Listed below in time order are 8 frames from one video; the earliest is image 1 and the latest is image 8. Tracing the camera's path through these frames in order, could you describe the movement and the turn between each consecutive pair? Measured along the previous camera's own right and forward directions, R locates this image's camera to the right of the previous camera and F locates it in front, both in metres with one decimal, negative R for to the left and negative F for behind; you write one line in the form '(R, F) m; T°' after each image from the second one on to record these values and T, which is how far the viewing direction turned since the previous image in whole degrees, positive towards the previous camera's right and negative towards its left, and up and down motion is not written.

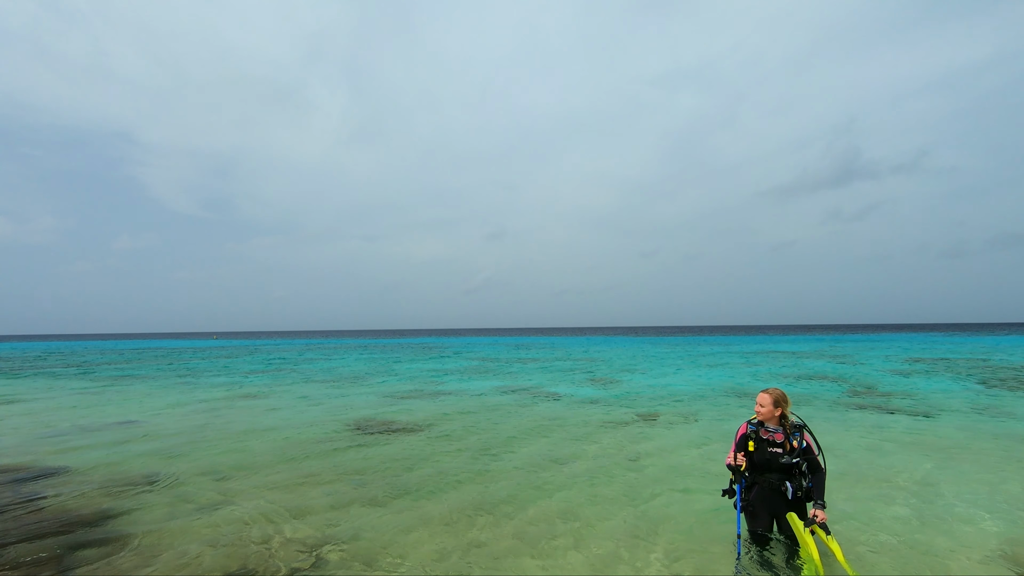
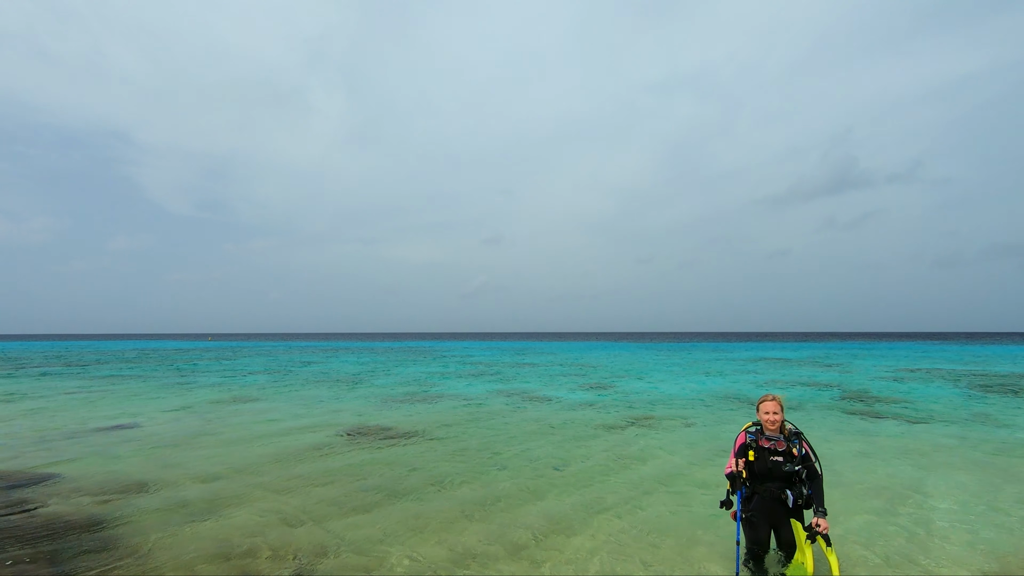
(+0.3, -0.4) m; -7°
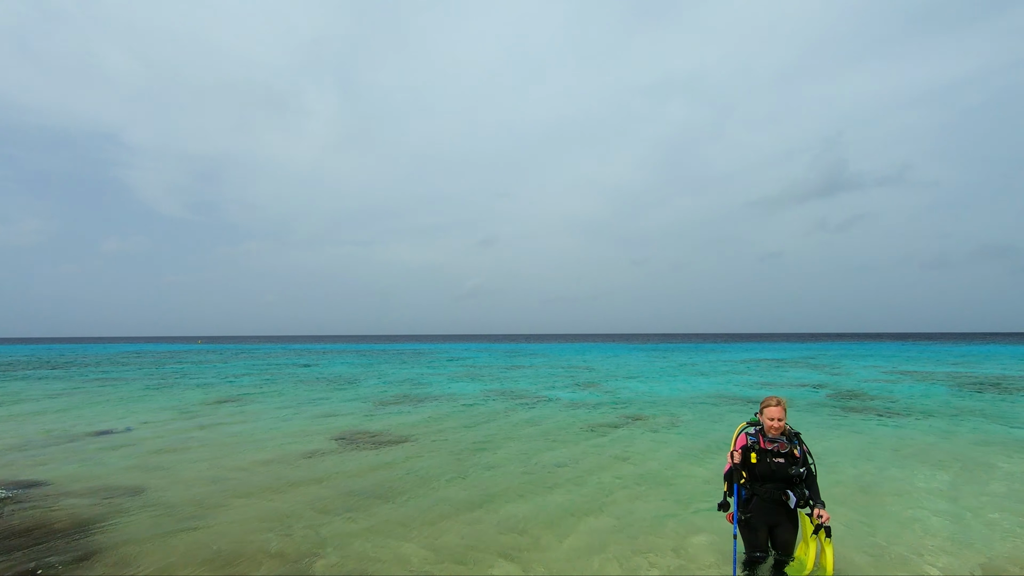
(+0.2, +0.6) m; +1°
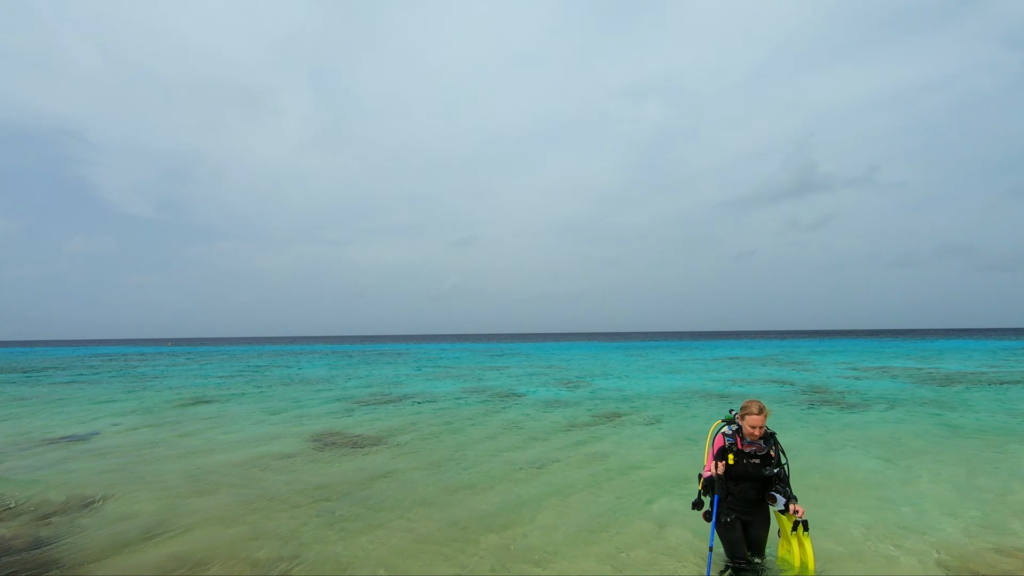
(0.0, 0.0) m; +2°
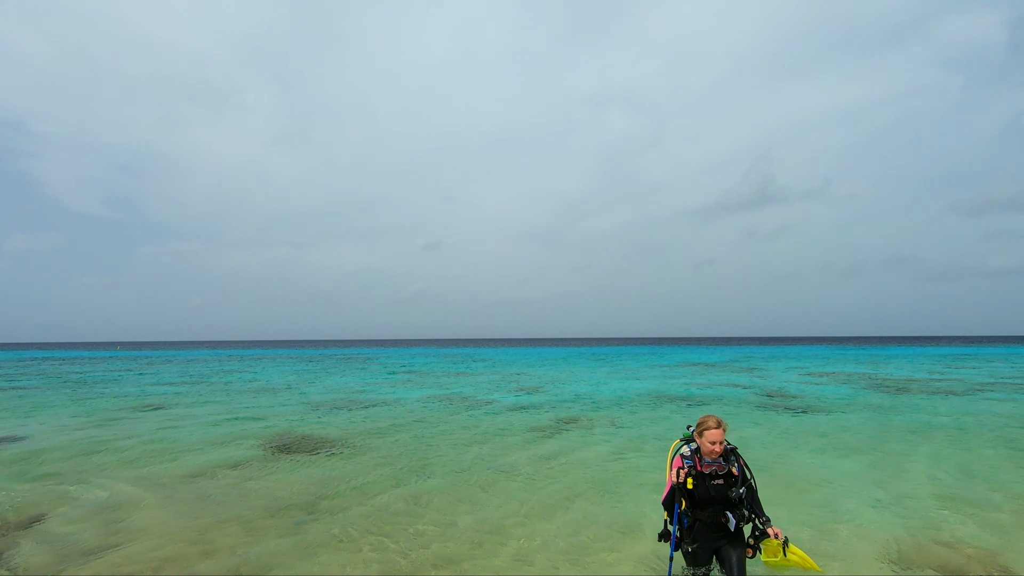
(0.0, +0.1) m; +4°
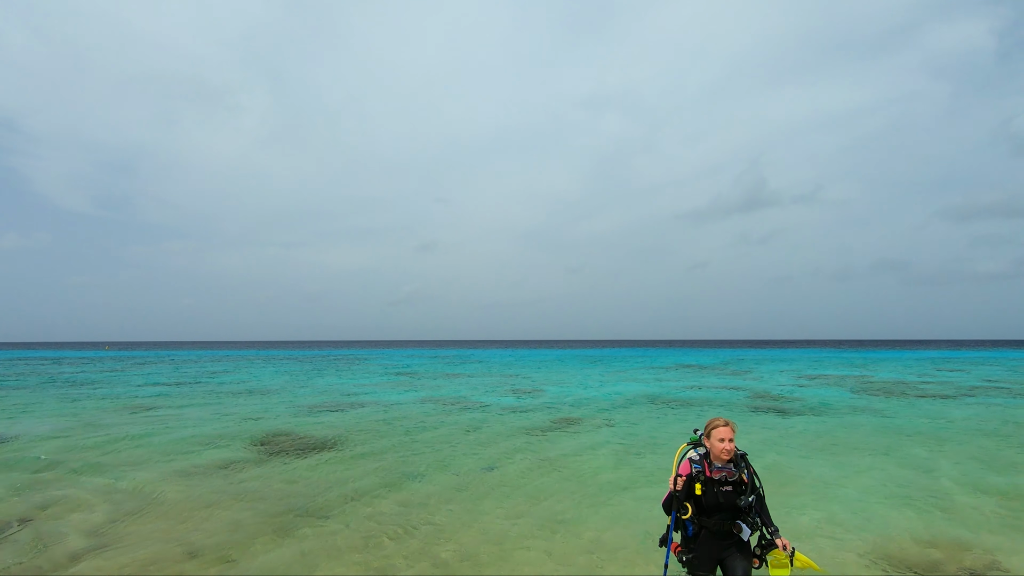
(+1.6, -1.7) m; -15°
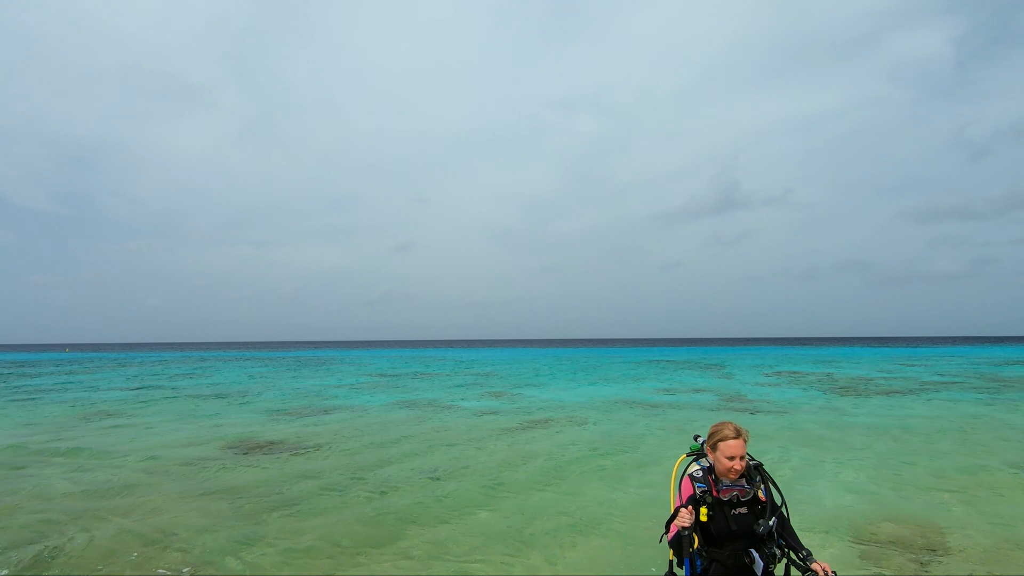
(-0.1, 0.0) m; +3°
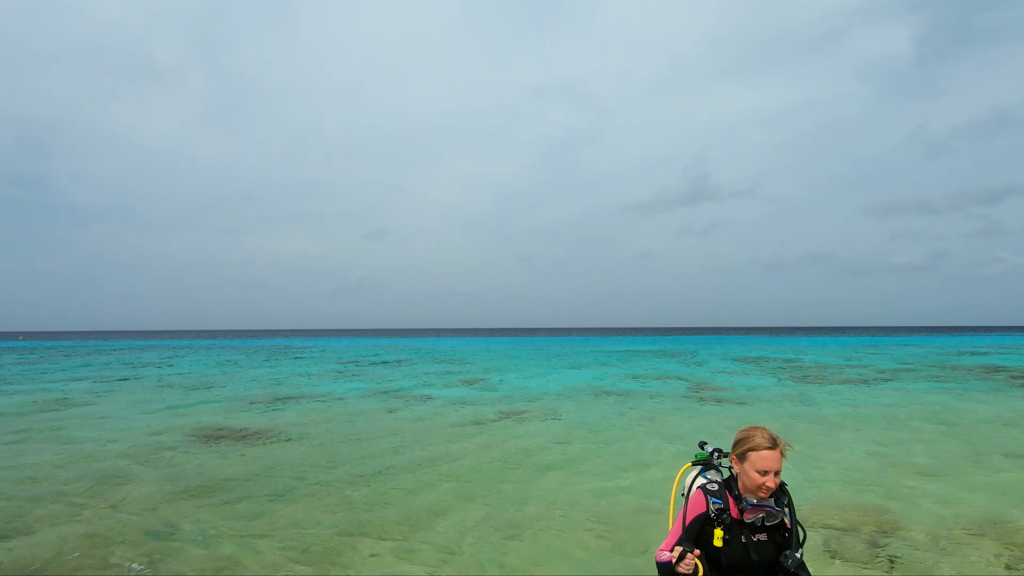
(-0.1, -0.1) m; +3°
